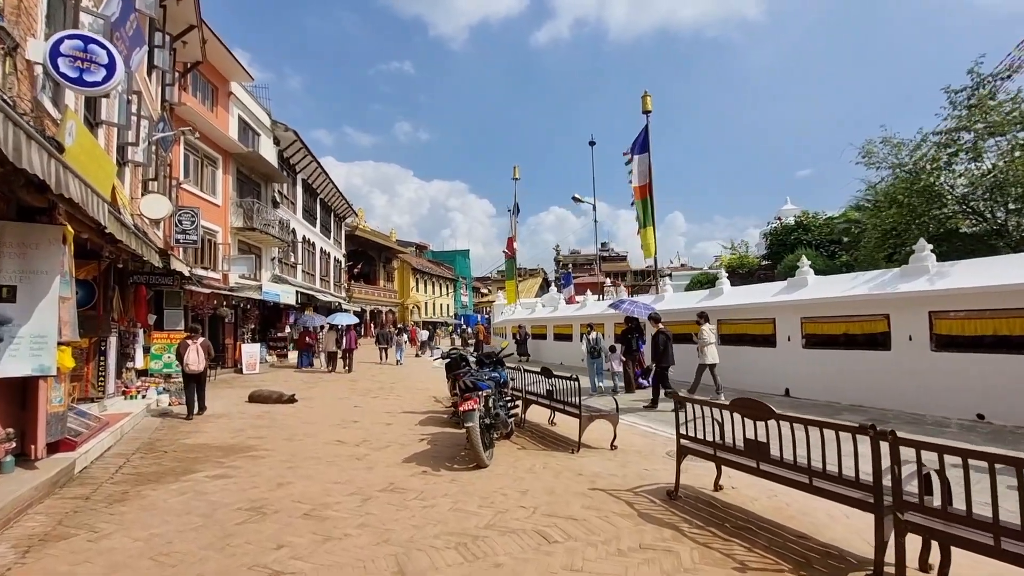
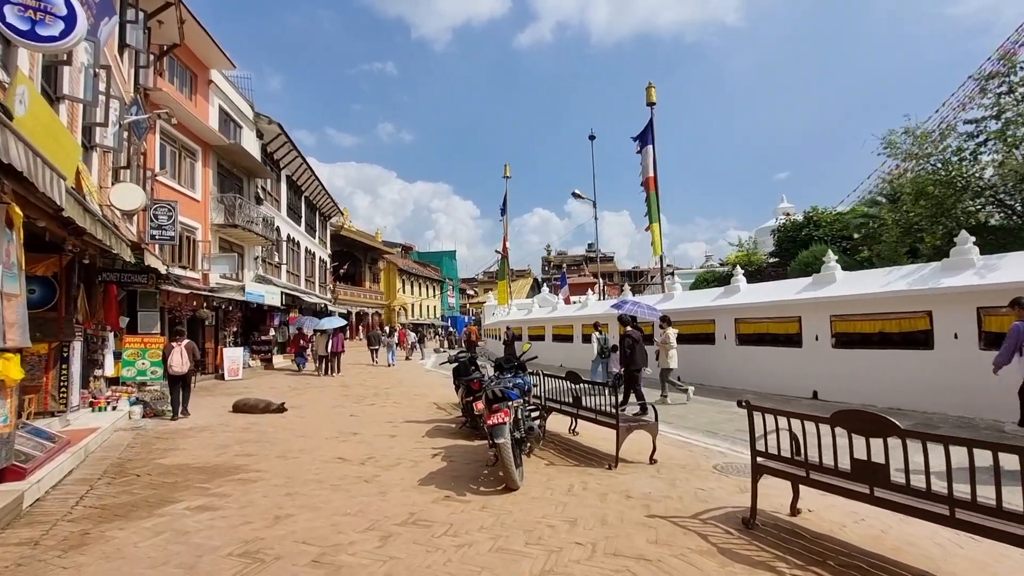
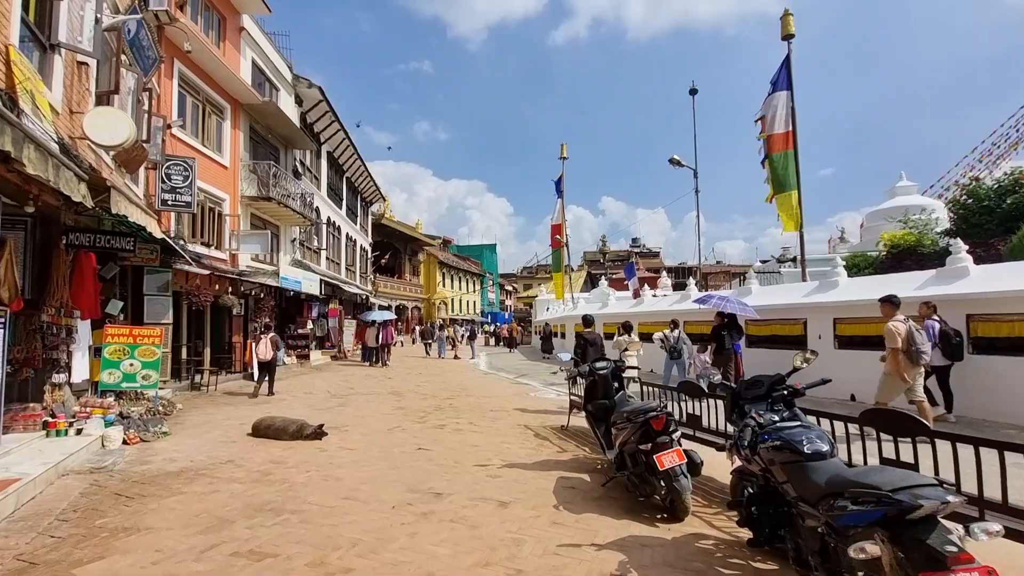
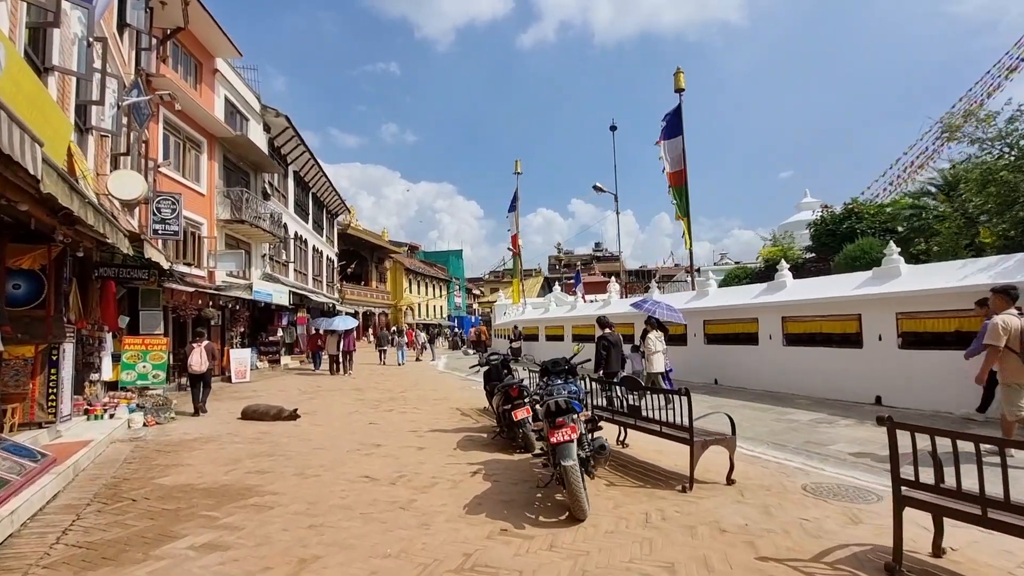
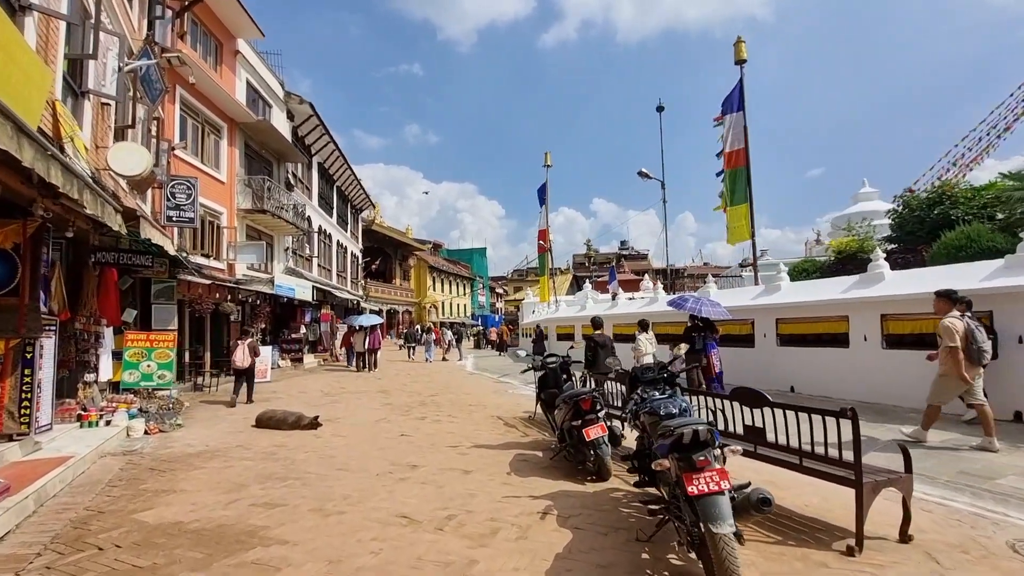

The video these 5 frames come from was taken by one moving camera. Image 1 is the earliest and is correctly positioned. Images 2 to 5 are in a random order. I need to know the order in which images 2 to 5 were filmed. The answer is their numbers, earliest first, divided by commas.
2, 4, 5, 3
